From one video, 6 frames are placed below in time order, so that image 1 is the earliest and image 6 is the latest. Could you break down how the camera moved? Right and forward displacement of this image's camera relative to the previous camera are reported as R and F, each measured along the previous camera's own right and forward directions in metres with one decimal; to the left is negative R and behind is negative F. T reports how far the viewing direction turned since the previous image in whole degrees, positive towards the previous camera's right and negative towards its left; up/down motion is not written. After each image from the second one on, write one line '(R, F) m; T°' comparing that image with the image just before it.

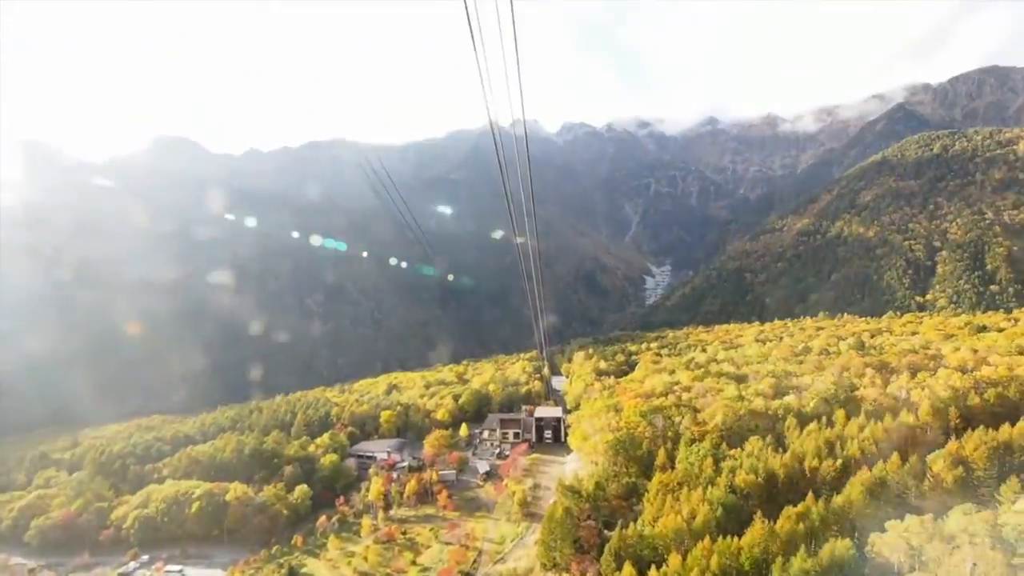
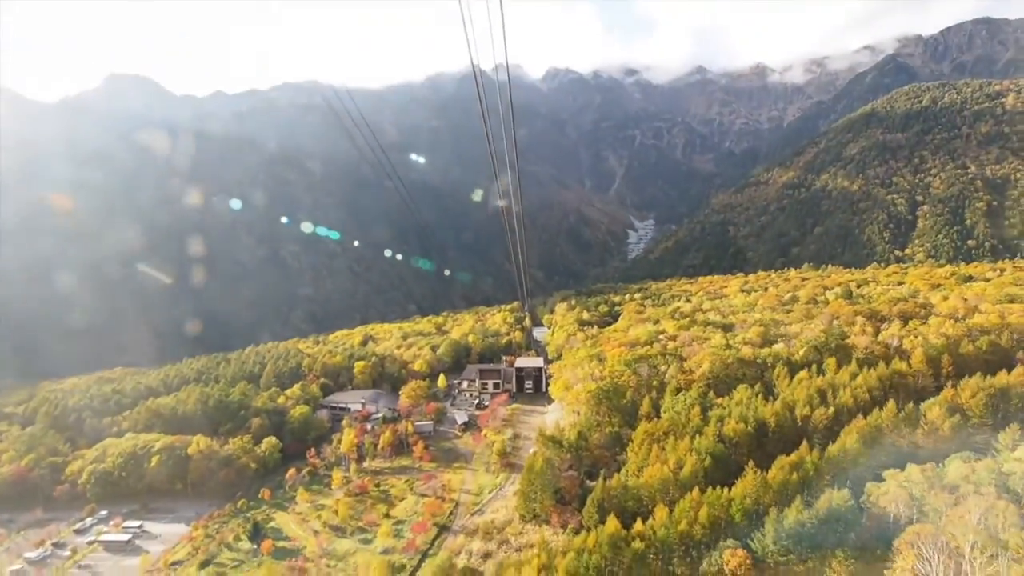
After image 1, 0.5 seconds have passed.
(+0.2, +2.5) m; +2°
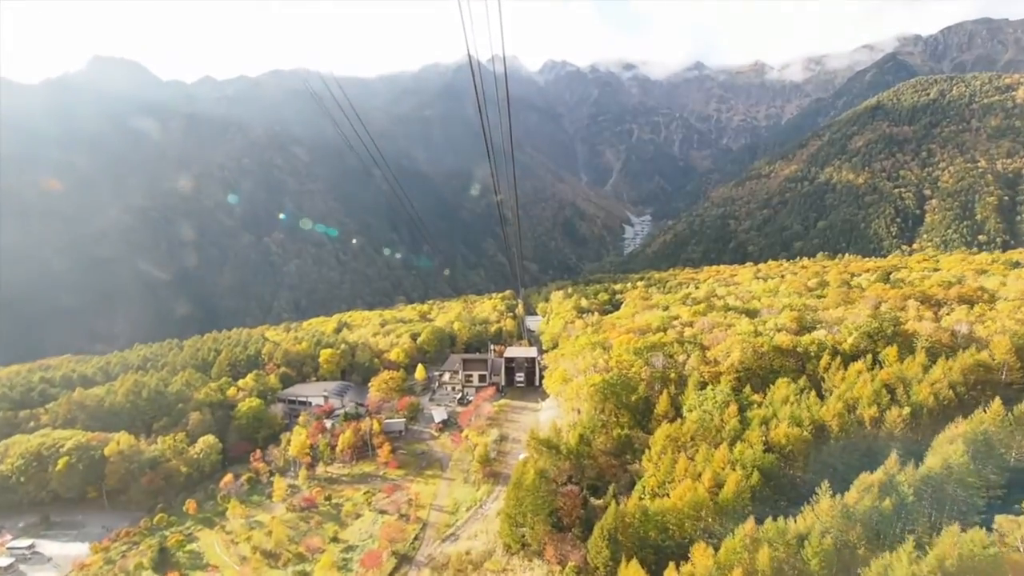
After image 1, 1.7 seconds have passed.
(+0.4, +5.7) m; +1°
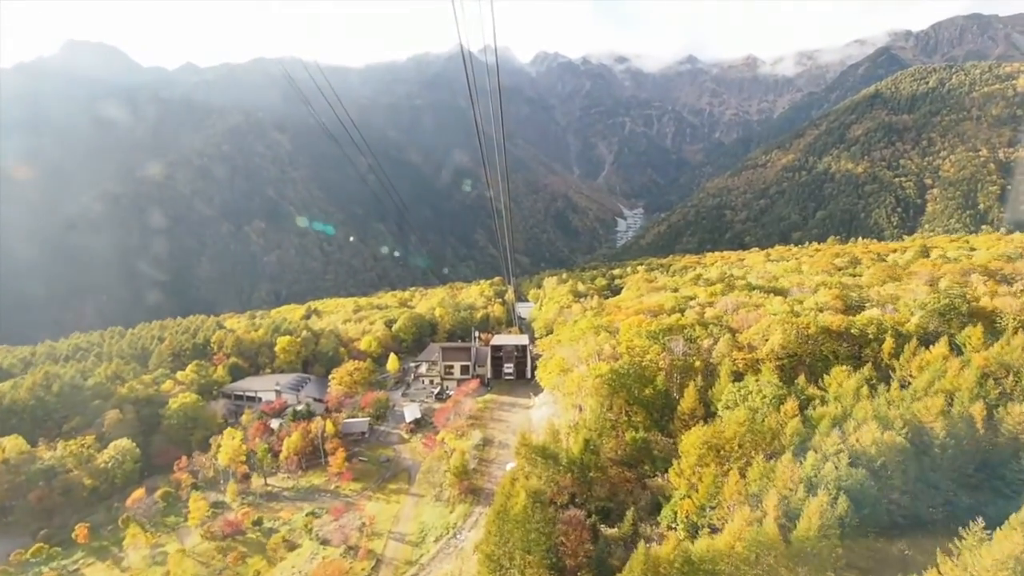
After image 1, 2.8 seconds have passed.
(+0.2, +5.3) m; +1°
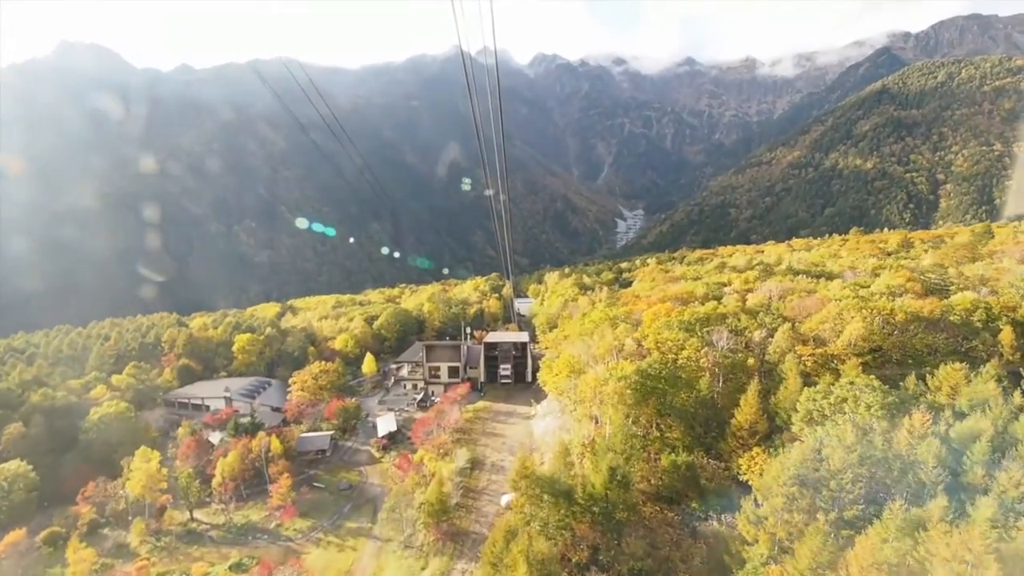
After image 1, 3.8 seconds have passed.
(+0.1, +4.9) m; 0°
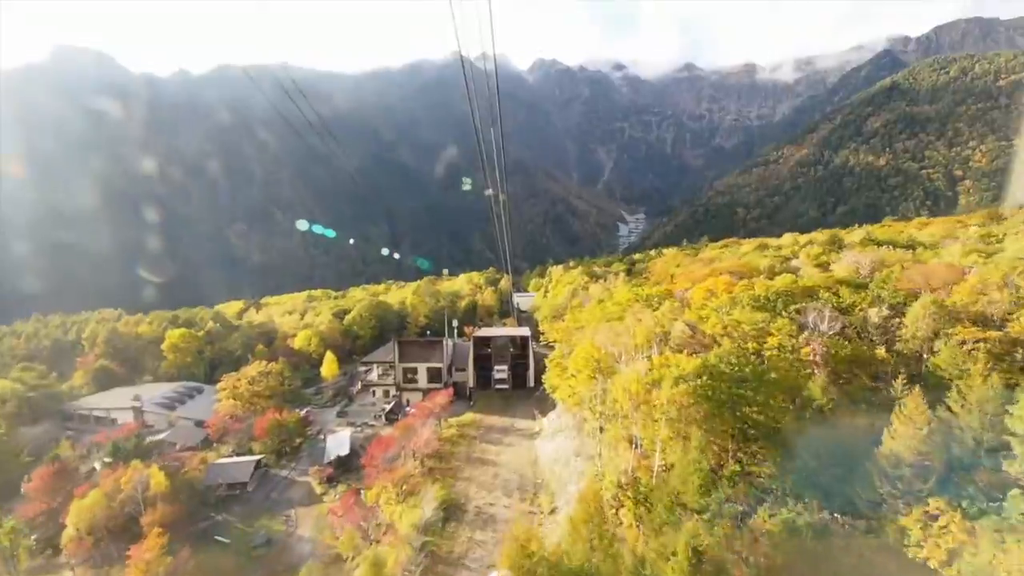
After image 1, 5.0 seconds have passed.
(+0.1, +5.7) m; 0°
